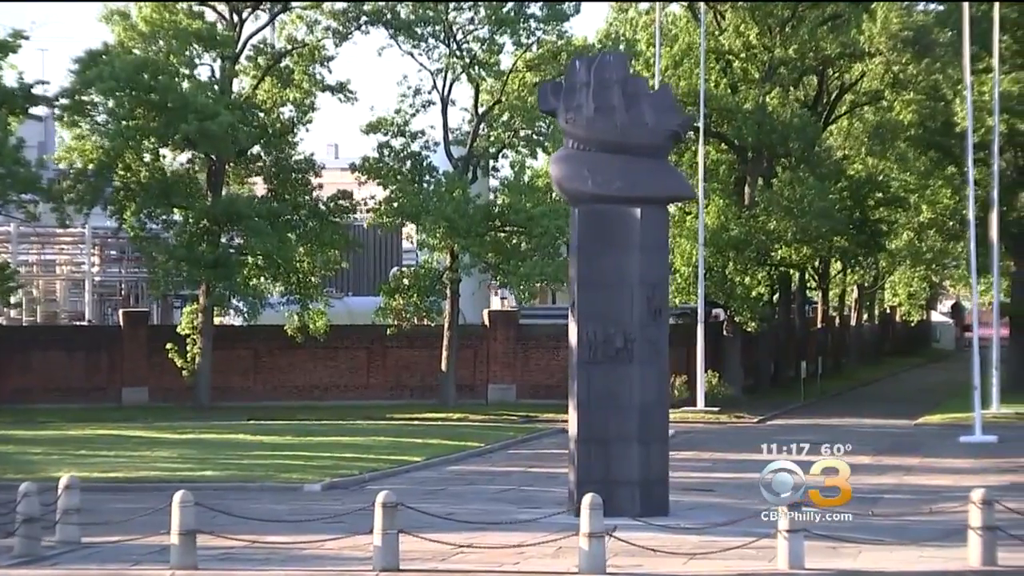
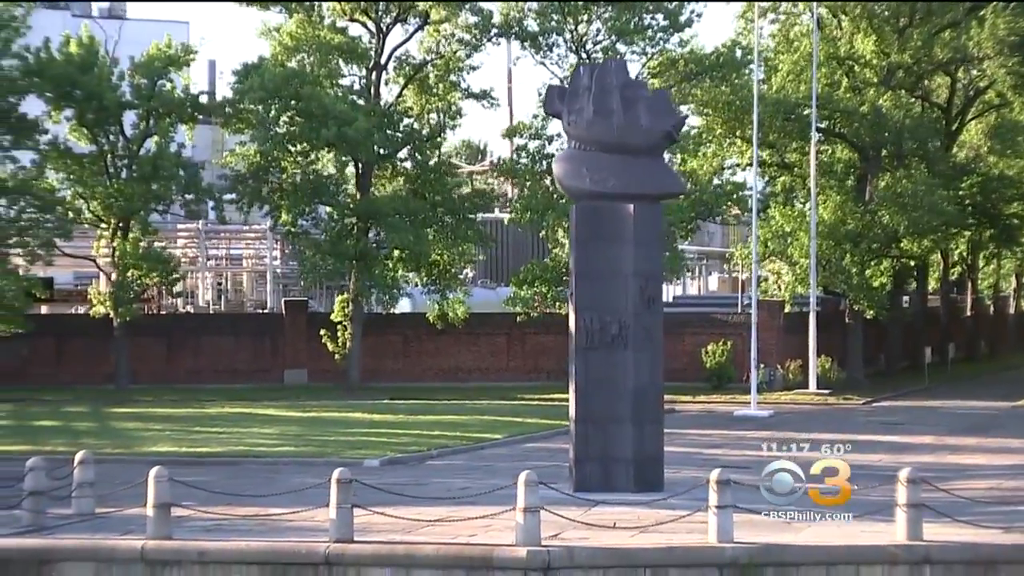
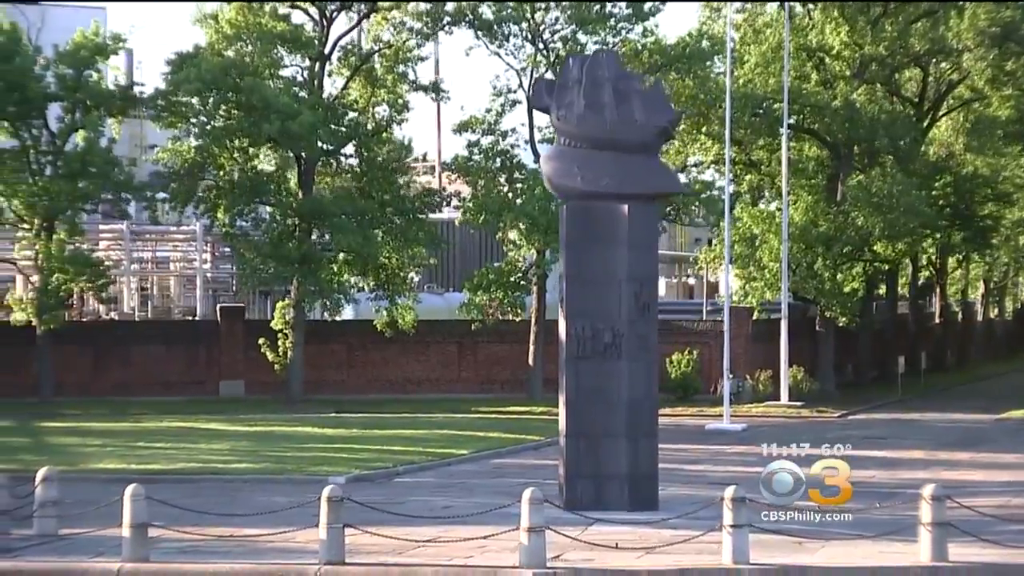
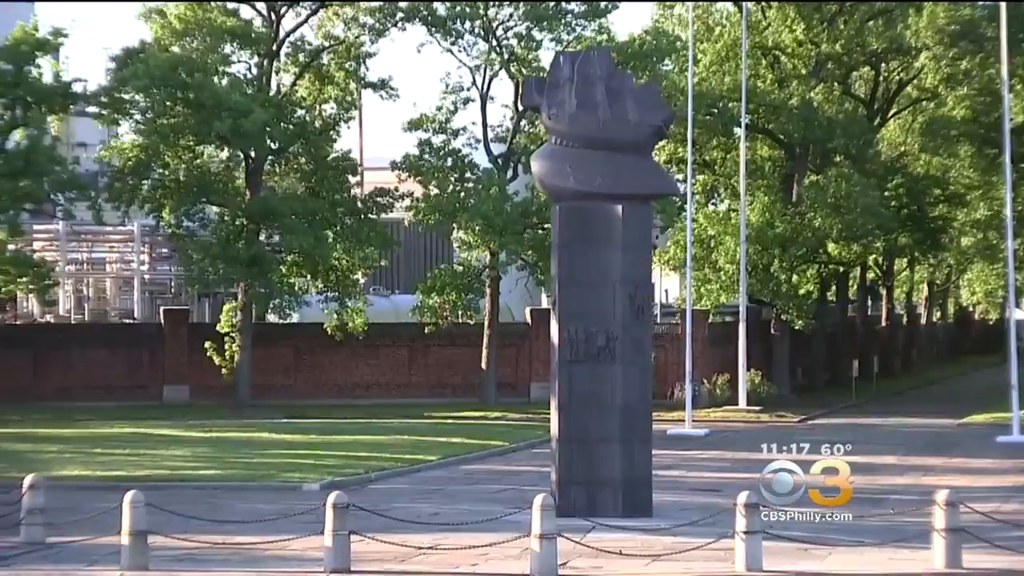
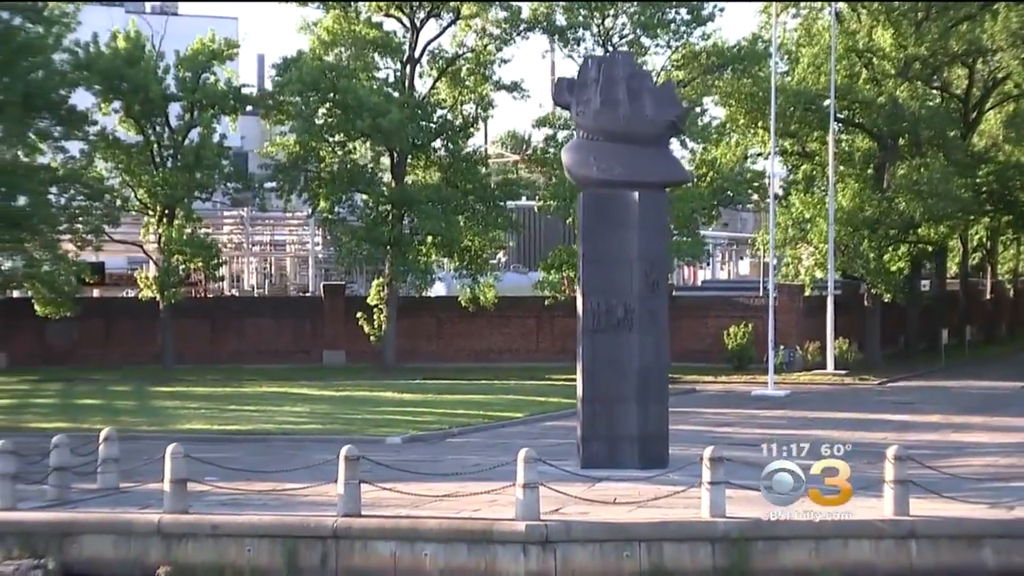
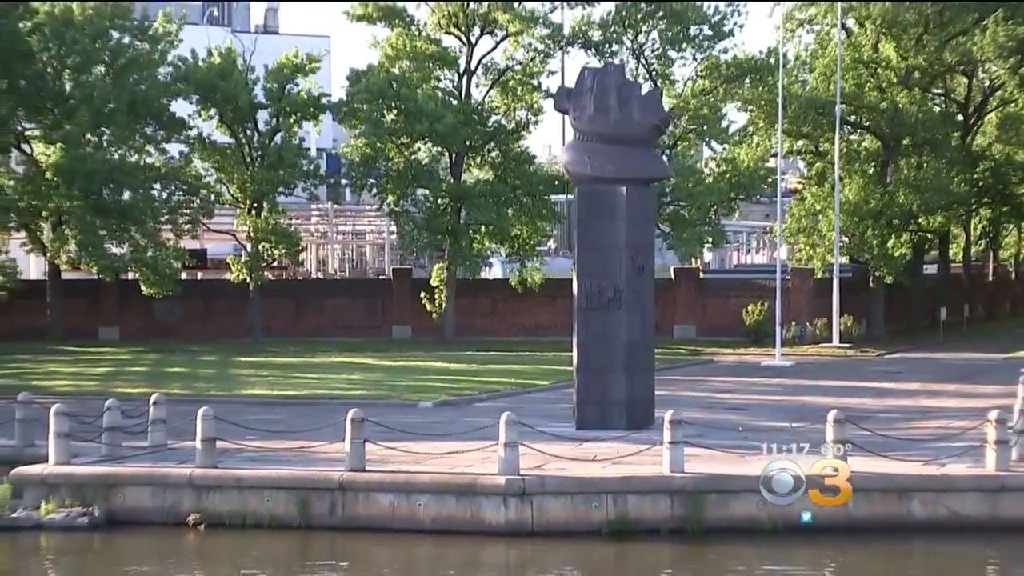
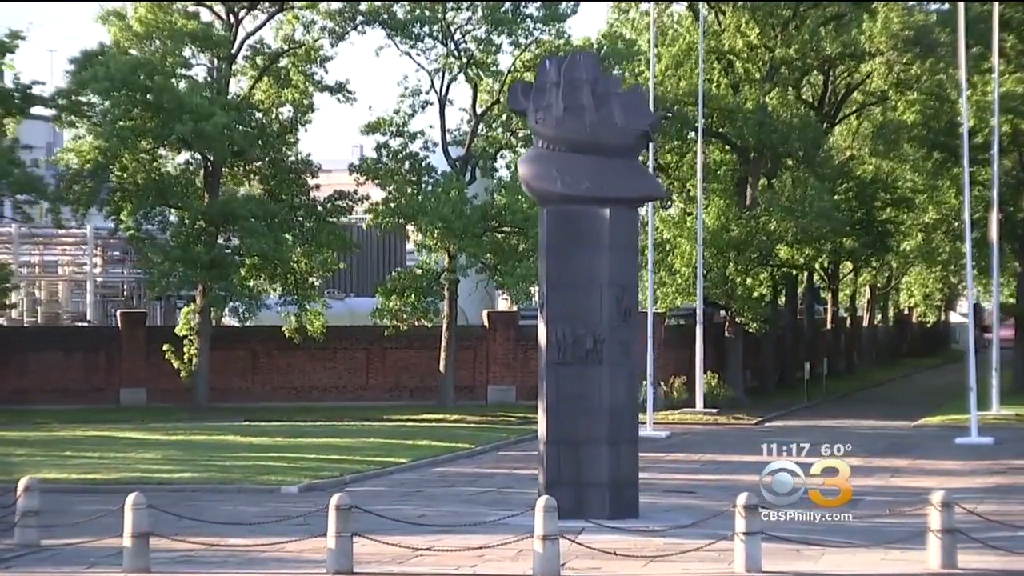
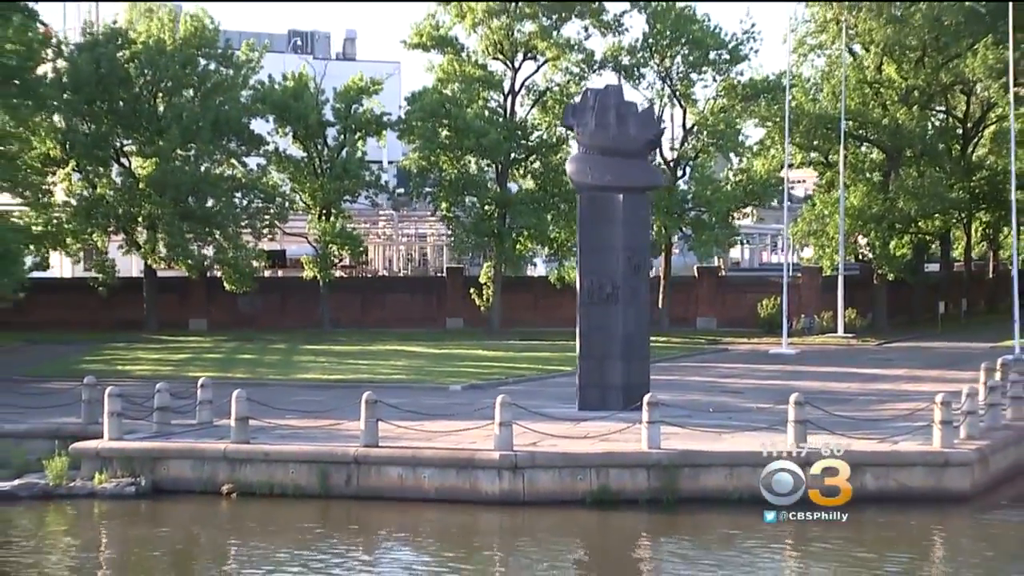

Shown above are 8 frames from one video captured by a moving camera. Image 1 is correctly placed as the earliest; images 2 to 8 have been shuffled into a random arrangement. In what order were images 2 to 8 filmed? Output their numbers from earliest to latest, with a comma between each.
7, 4, 3, 2, 5, 6, 8
